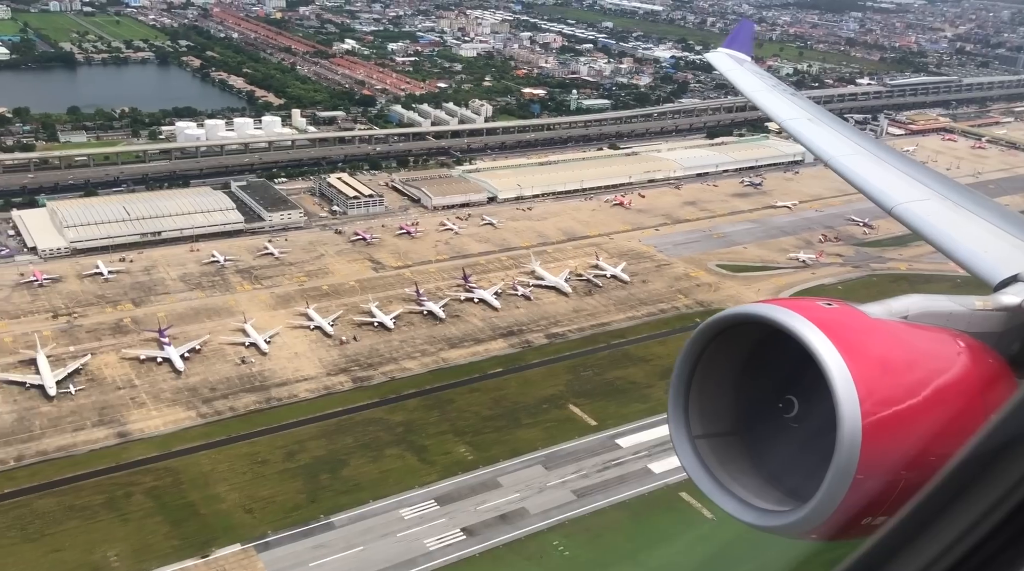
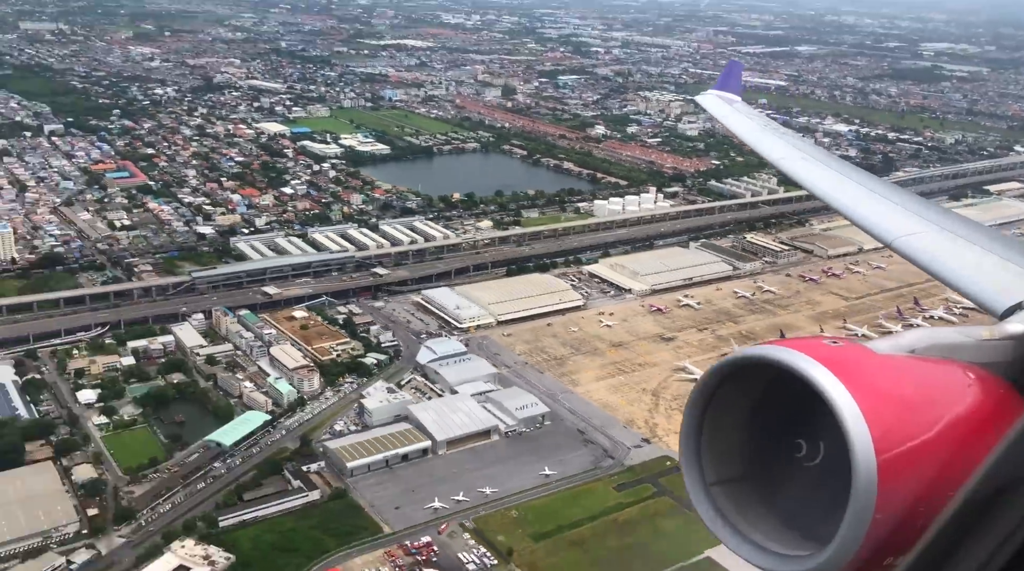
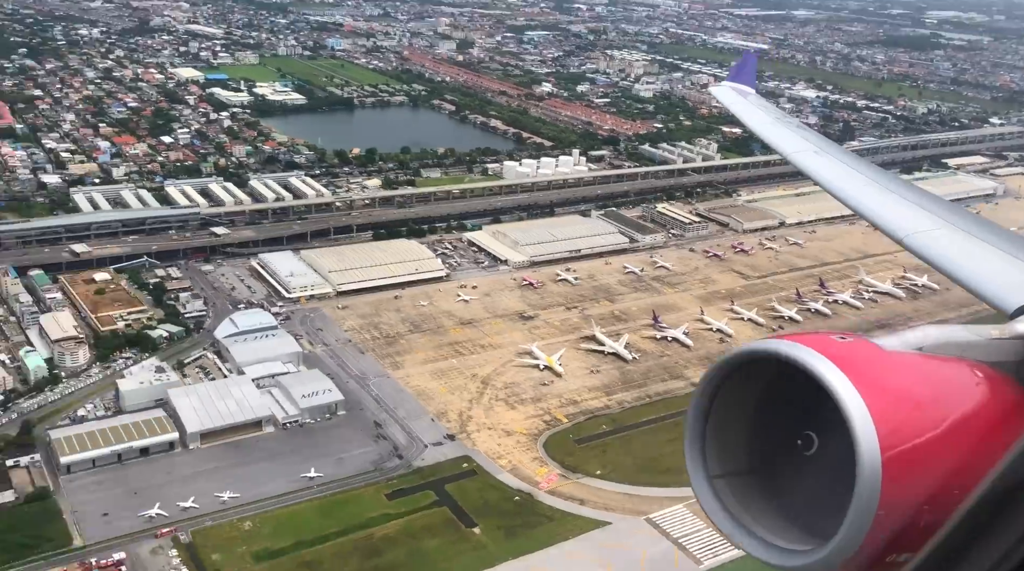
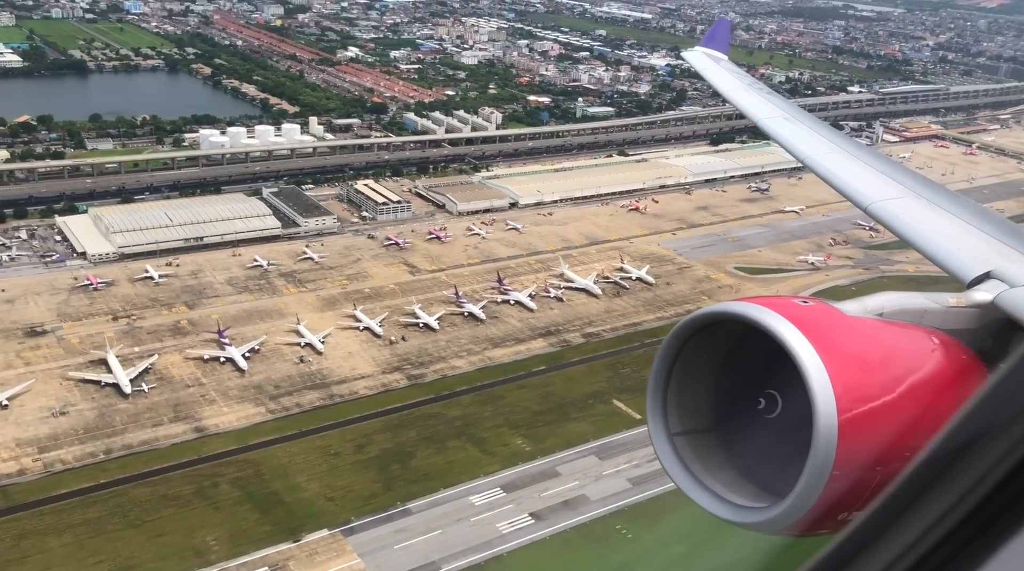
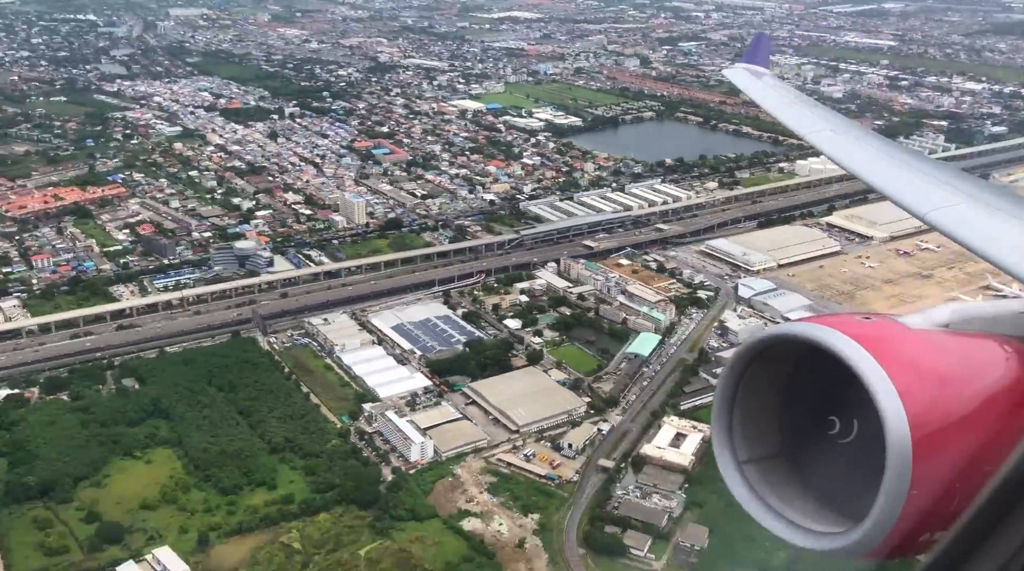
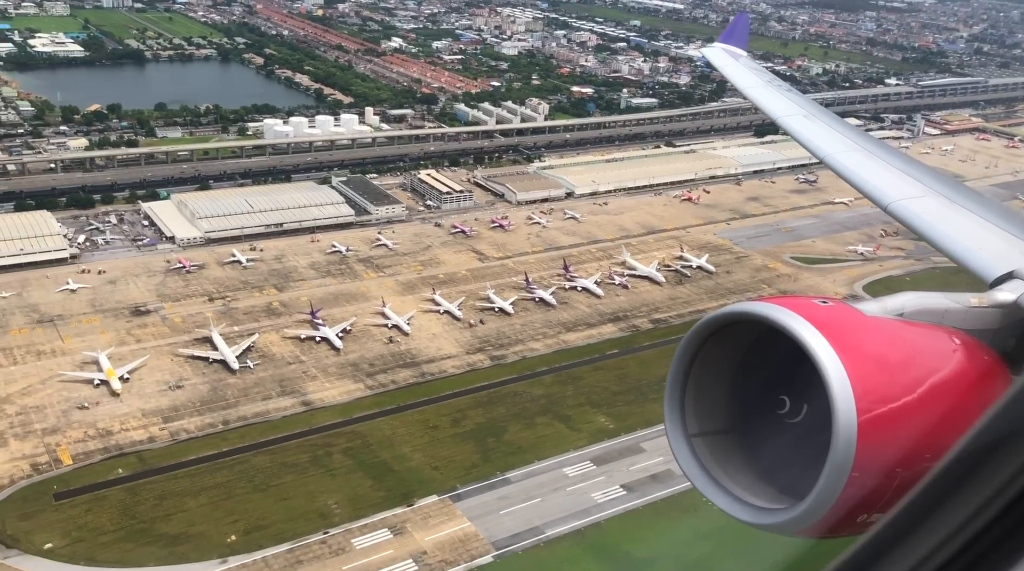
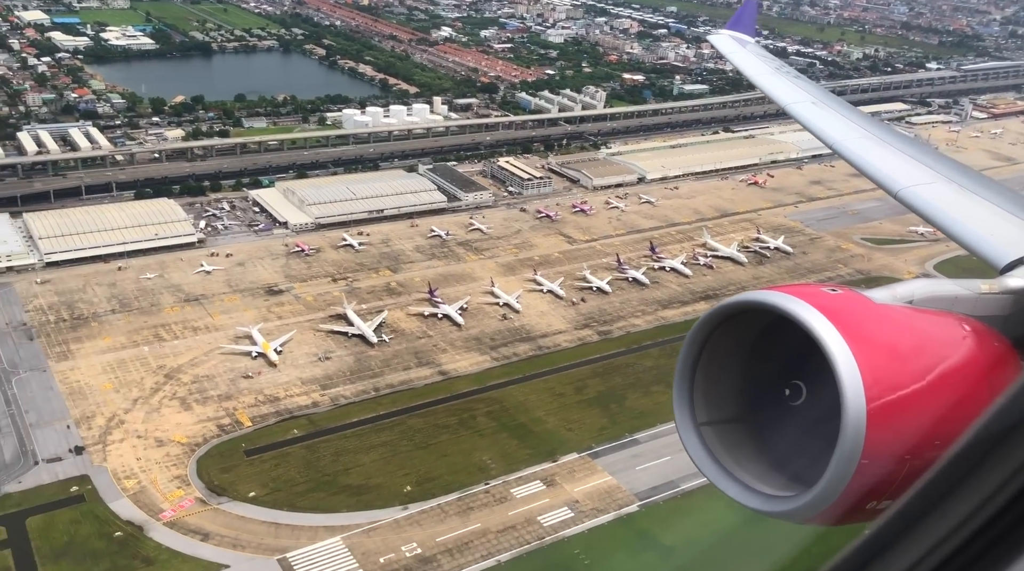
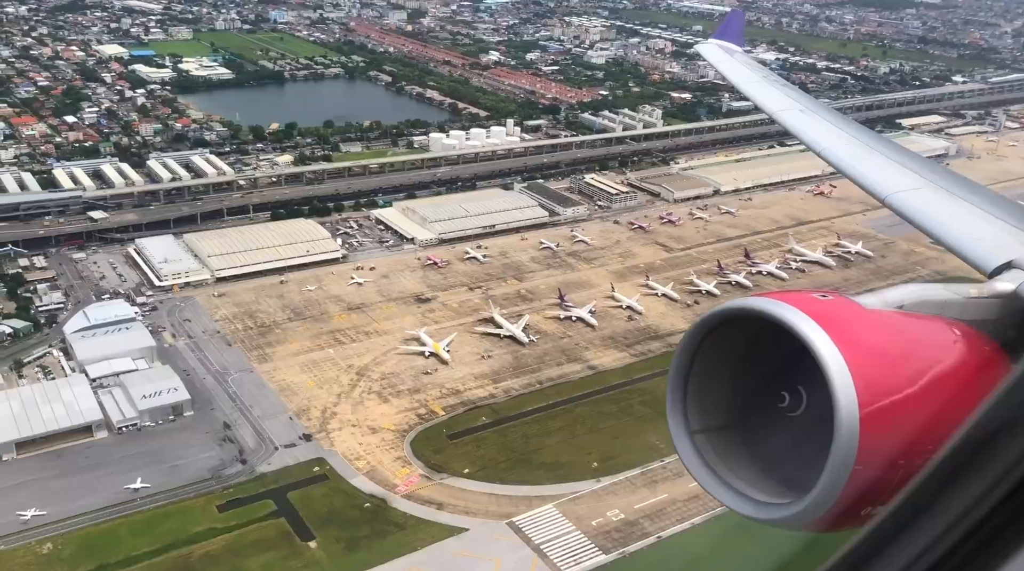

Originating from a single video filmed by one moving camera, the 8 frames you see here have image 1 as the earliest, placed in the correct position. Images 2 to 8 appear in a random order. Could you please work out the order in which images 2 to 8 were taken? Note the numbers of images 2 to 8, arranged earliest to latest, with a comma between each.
4, 6, 7, 8, 3, 2, 5
